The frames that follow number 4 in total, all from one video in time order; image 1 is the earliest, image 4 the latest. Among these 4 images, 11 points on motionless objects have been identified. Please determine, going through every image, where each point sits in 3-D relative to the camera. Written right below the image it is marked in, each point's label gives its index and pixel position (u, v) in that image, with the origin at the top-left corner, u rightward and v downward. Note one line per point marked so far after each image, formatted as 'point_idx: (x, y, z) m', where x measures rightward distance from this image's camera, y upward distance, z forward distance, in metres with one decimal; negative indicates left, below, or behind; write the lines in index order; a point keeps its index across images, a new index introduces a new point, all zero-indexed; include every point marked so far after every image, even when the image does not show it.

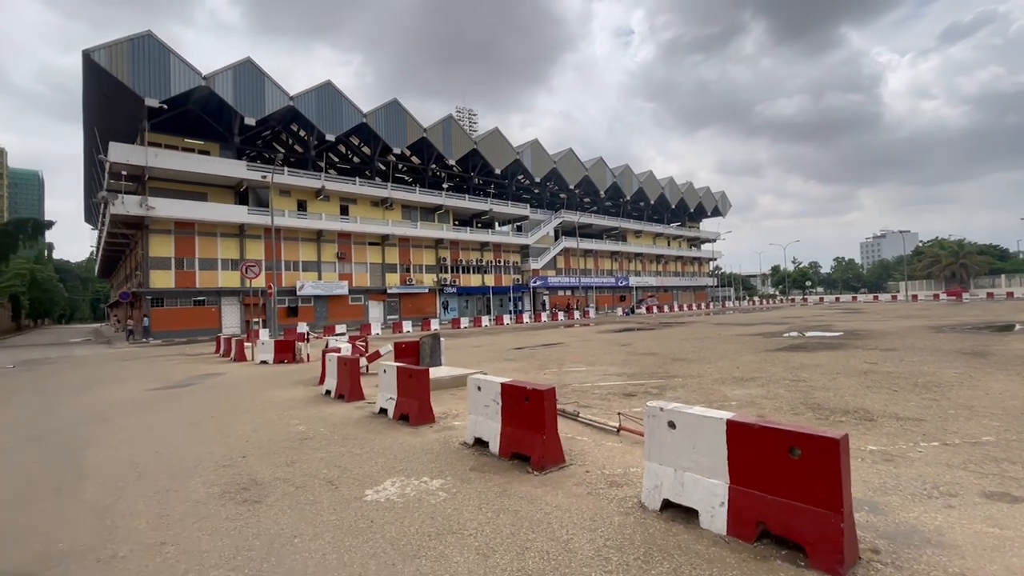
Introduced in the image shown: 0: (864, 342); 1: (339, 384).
0: (+11.8, -1.8, +17.2) m
1: (-3.3, -1.8, +9.8) m
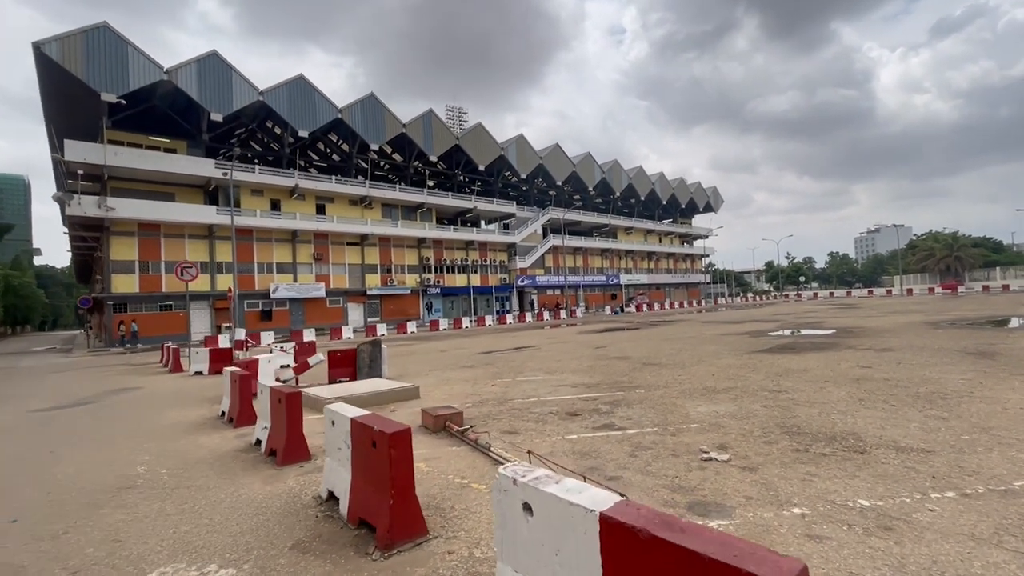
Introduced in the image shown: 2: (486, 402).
0: (+10.5, -1.6, +15.7) m
1: (-4.4, -1.9, +8.2) m
2: (-0.5, -1.9, +8.7) m
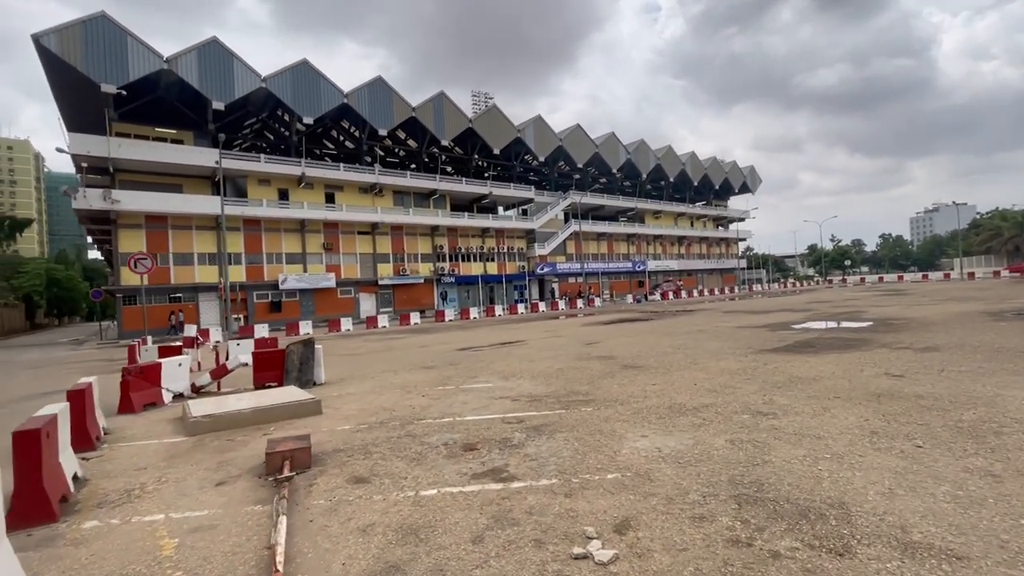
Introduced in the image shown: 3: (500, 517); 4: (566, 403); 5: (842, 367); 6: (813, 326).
0: (+9.8, -1.2, +13.1) m
1: (-5.7, -1.8, +6.7) m
2: (-1.7, -1.8, +6.9) m
3: (-0.1, -1.7, +3.9) m
4: (+0.8, -1.7, +7.7) m
5: (+5.9, -1.4, +9.2) m
6: (+9.9, -1.2, +16.8) m
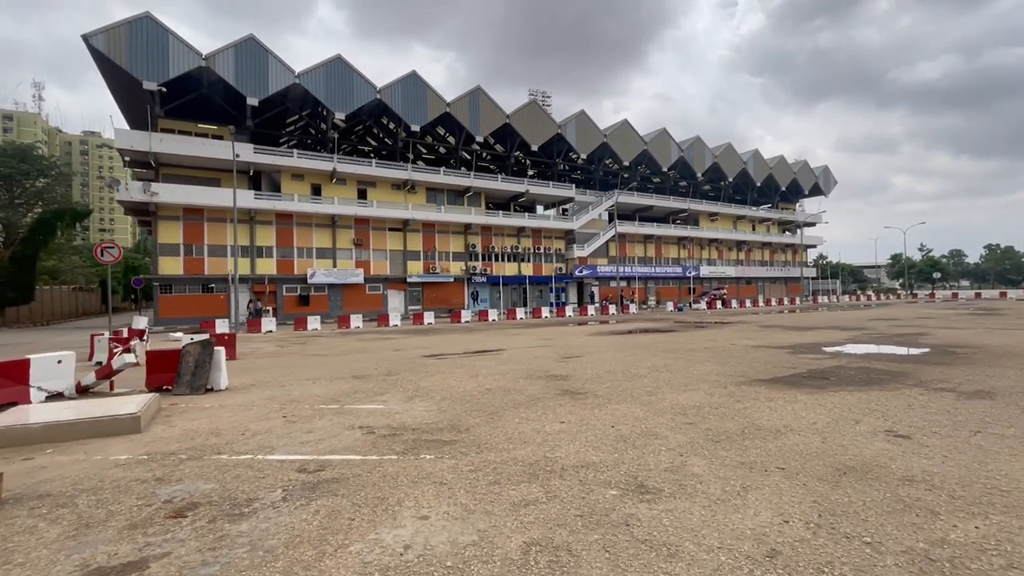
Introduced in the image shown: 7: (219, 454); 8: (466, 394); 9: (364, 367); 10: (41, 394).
0: (+8.5, -1.6, +10.1) m
1: (-7.7, -1.6, +5.7) m
2: (-3.6, -1.8, +5.4) m
3: (-2.4, -1.7, +2.2) m
4: (-1.0, -1.8, +5.9) m
5: (+4.2, -1.6, +6.7) m
6: (+9.1, -1.7, +13.8) m
7: (-3.1, -1.8, +5.6) m
8: (-0.7, -1.8, +8.9) m
9: (-3.5, -1.9, +12.5) m
10: (-8.0, -1.8, +8.7) m
